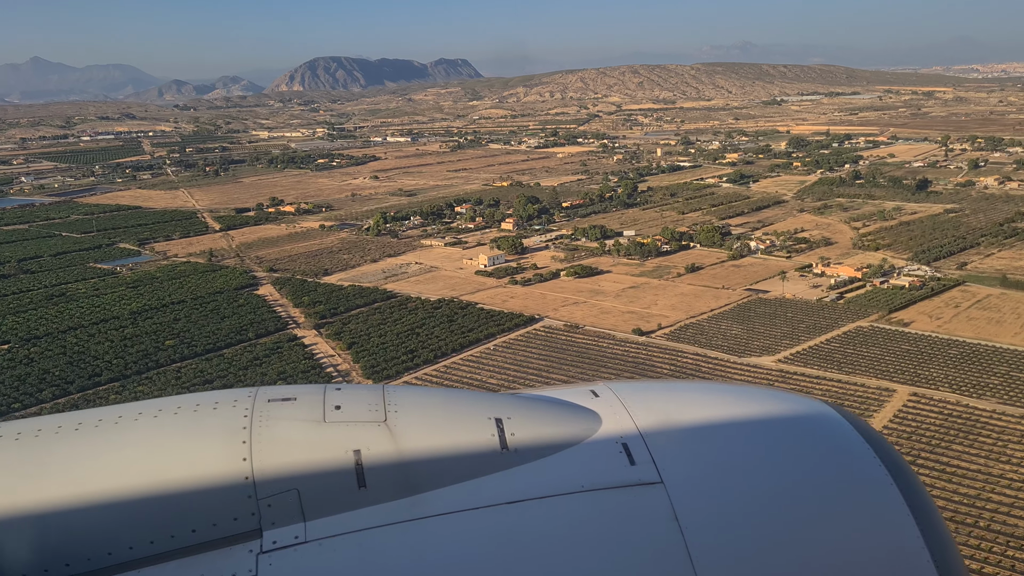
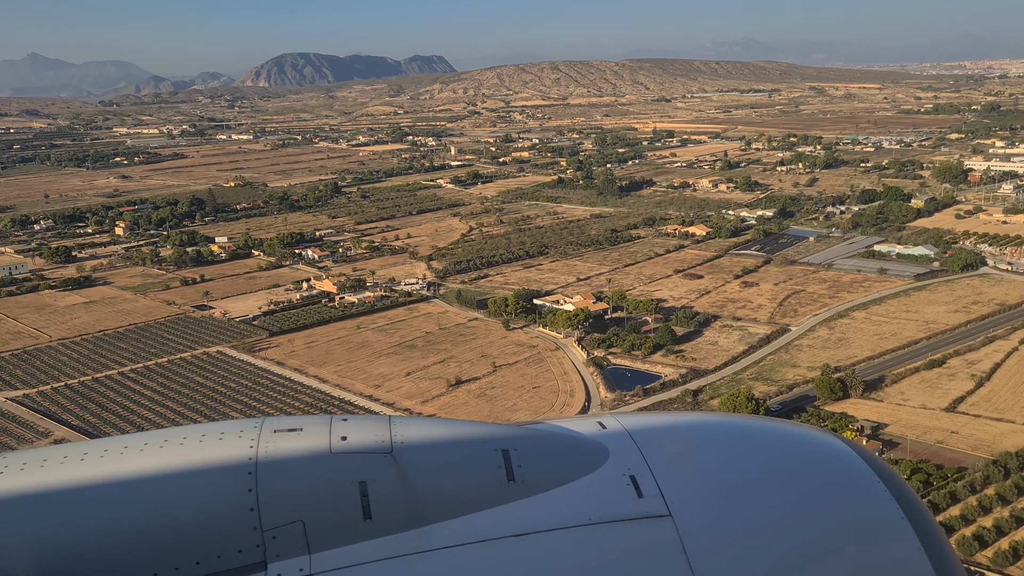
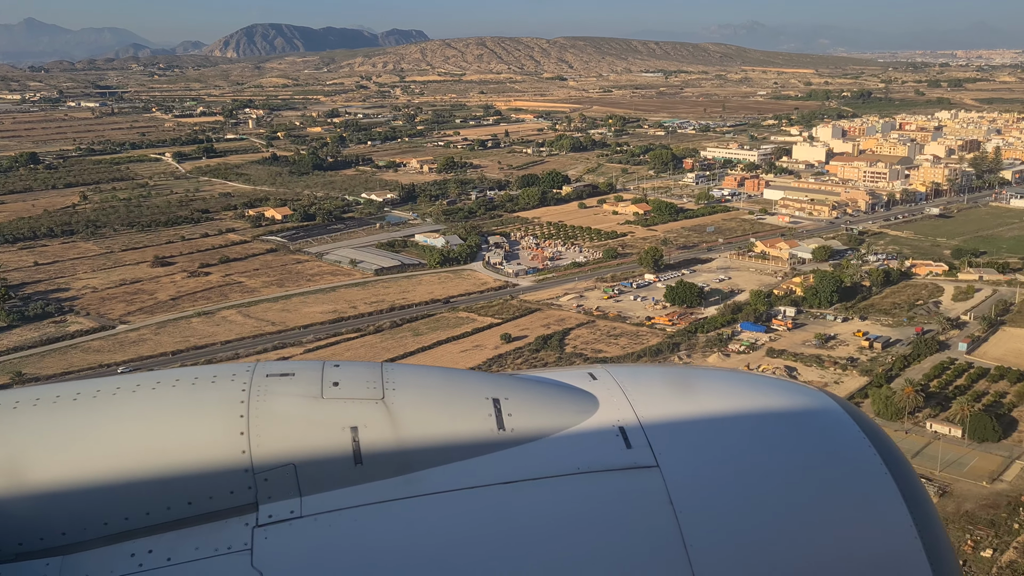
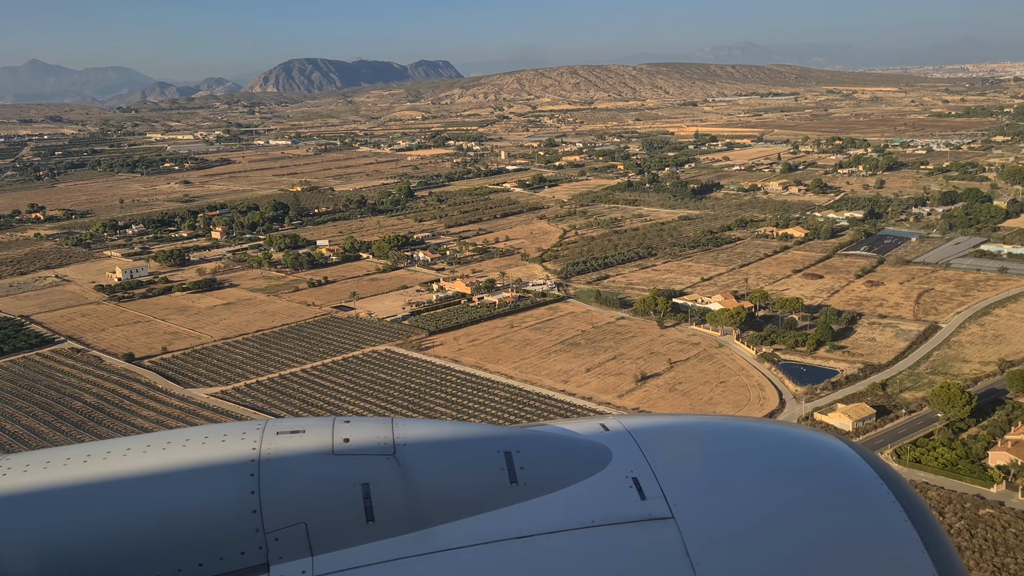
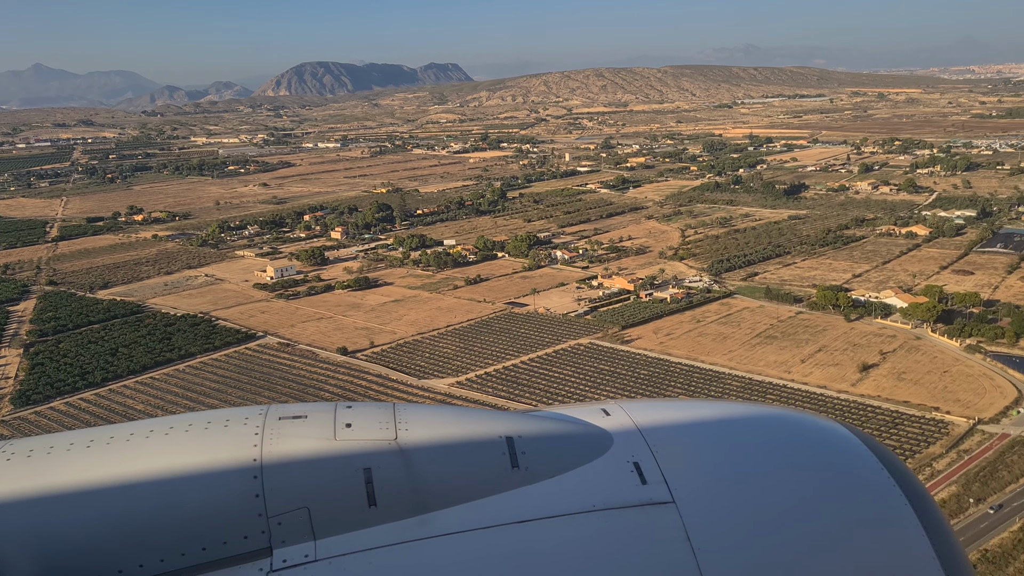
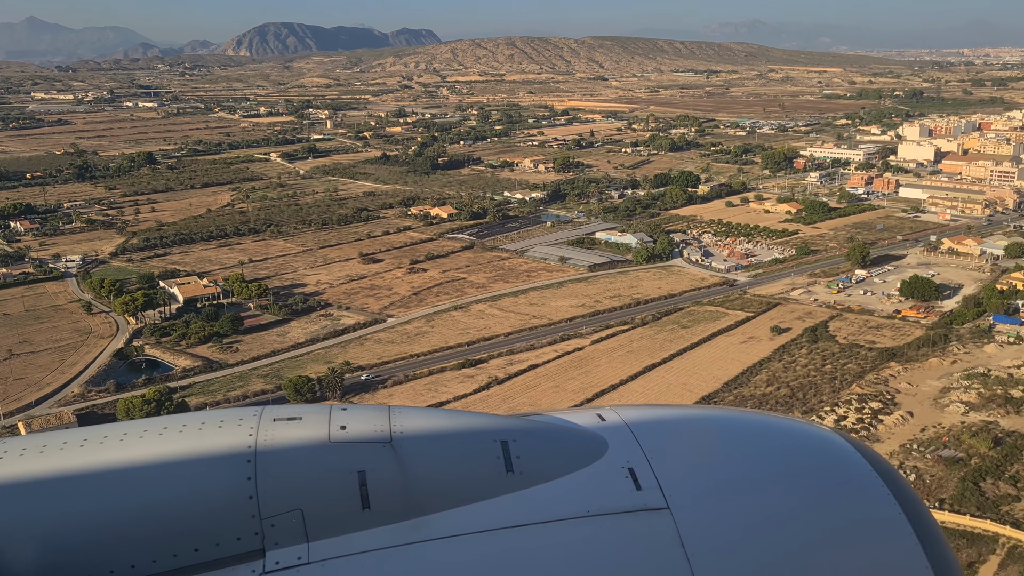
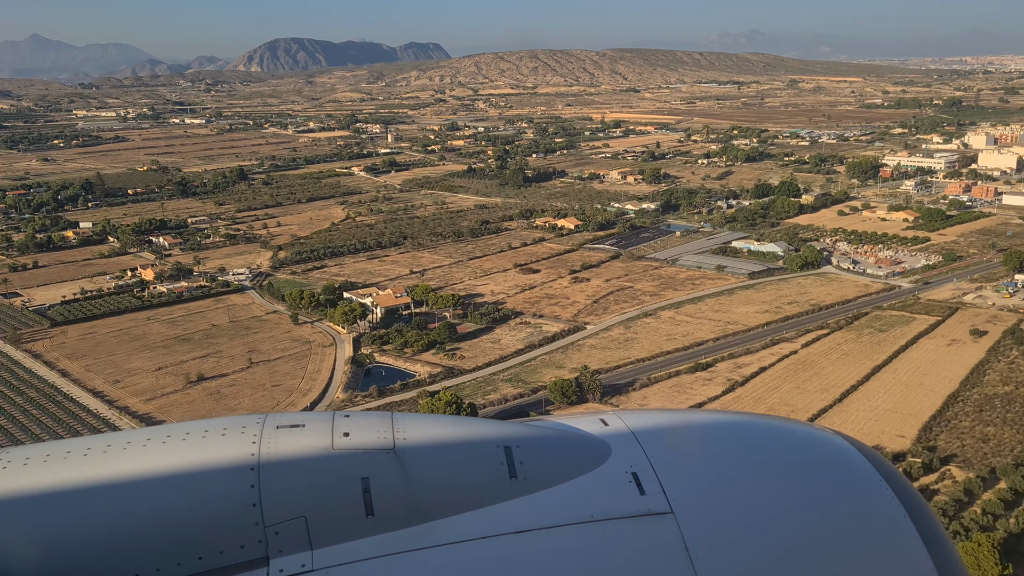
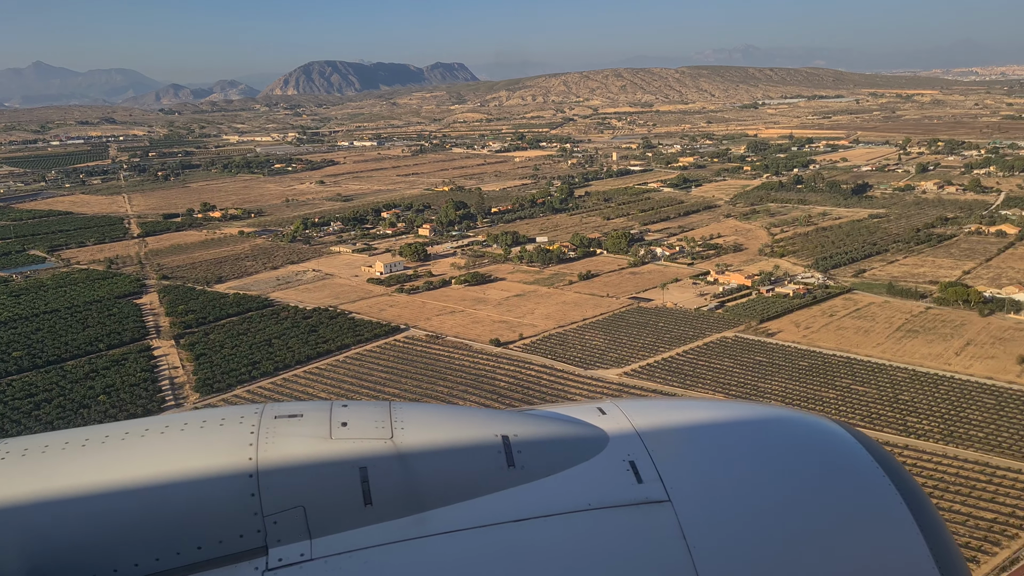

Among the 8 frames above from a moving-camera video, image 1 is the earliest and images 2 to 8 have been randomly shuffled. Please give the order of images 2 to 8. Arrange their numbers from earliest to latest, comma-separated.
8, 5, 4, 2, 7, 6, 3
